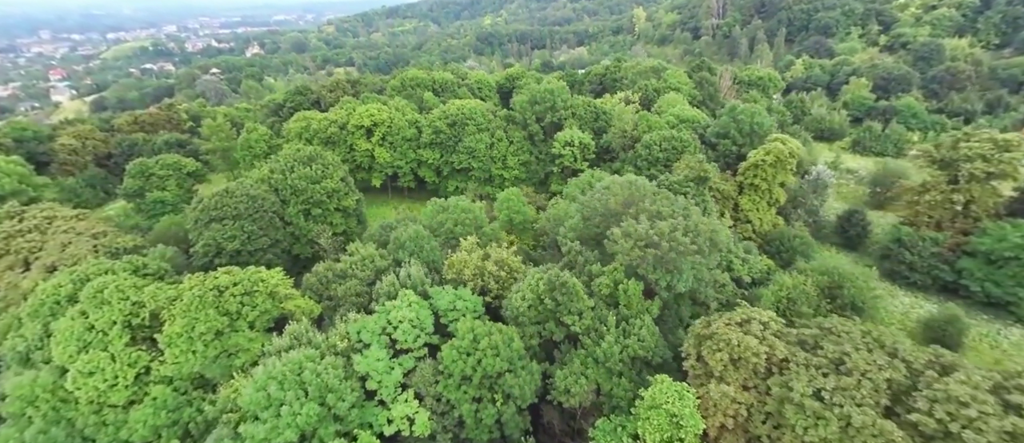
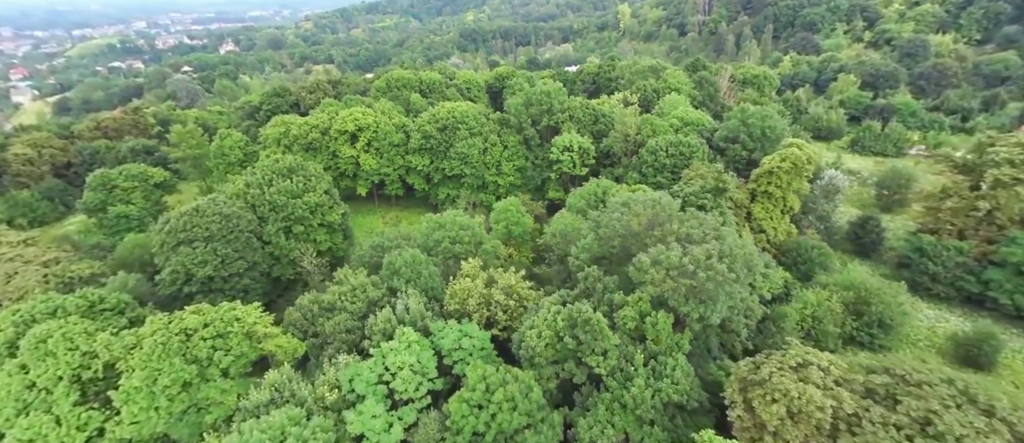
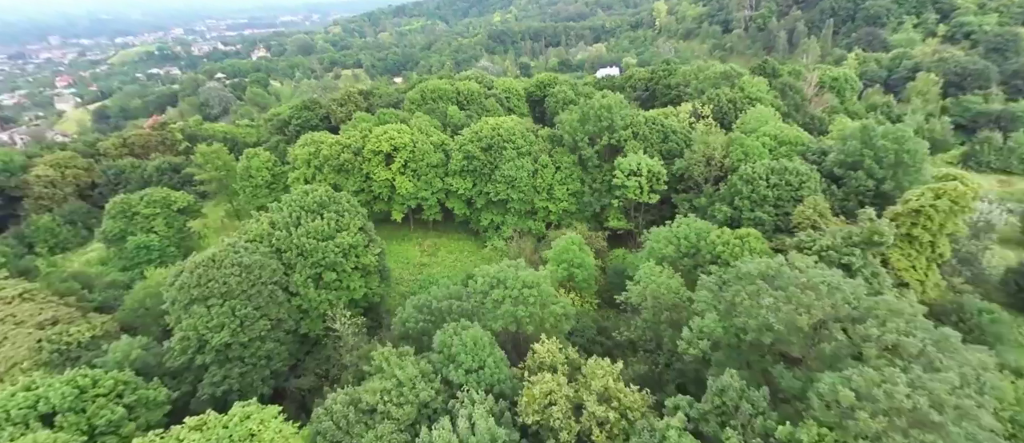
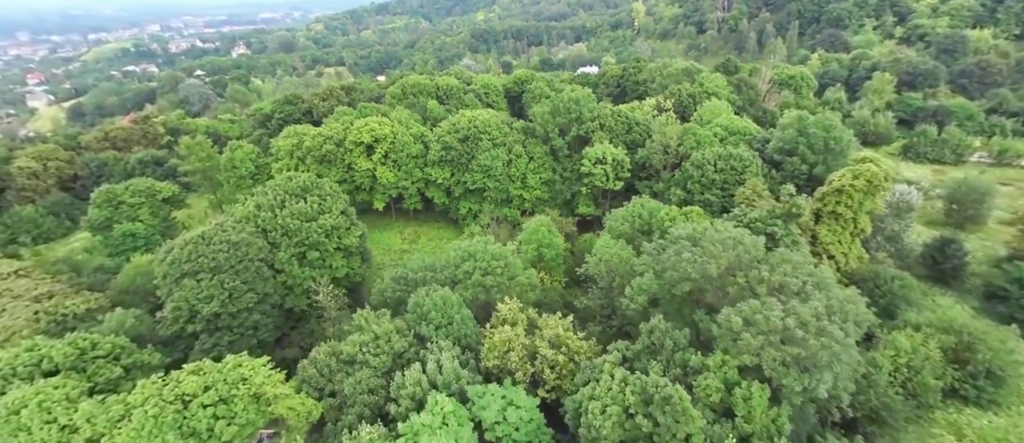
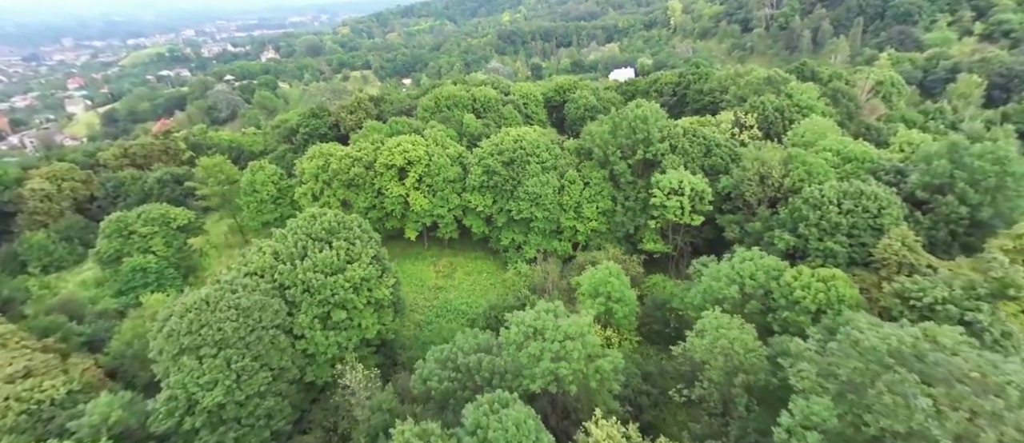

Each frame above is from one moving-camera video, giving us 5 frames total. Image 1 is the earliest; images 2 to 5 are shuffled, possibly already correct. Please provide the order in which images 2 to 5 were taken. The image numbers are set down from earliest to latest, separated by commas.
2, 4, 3, 5
